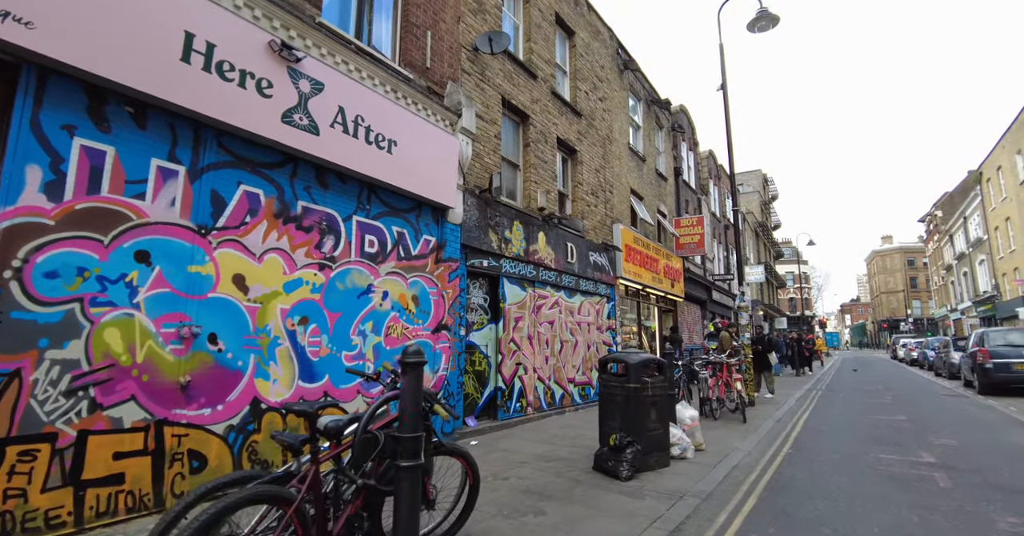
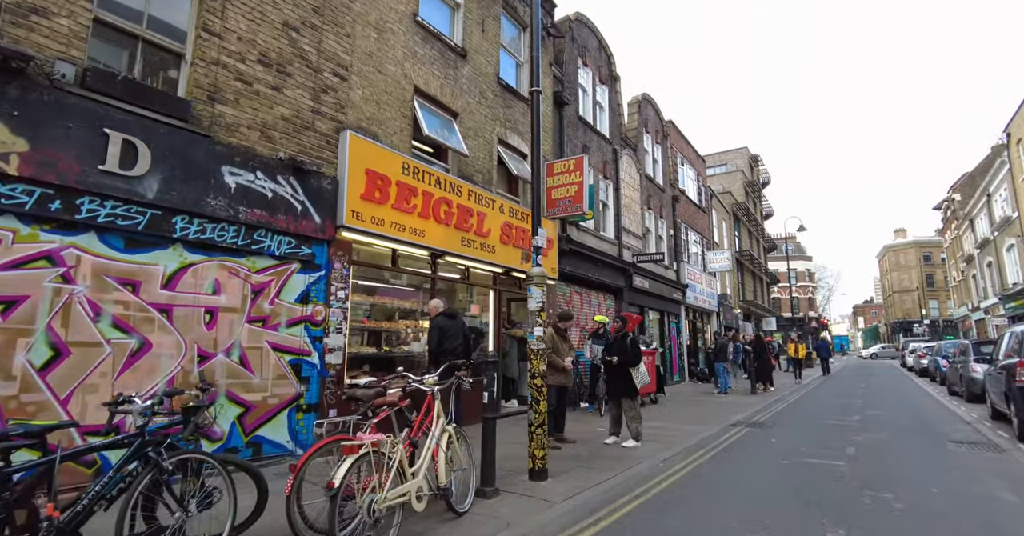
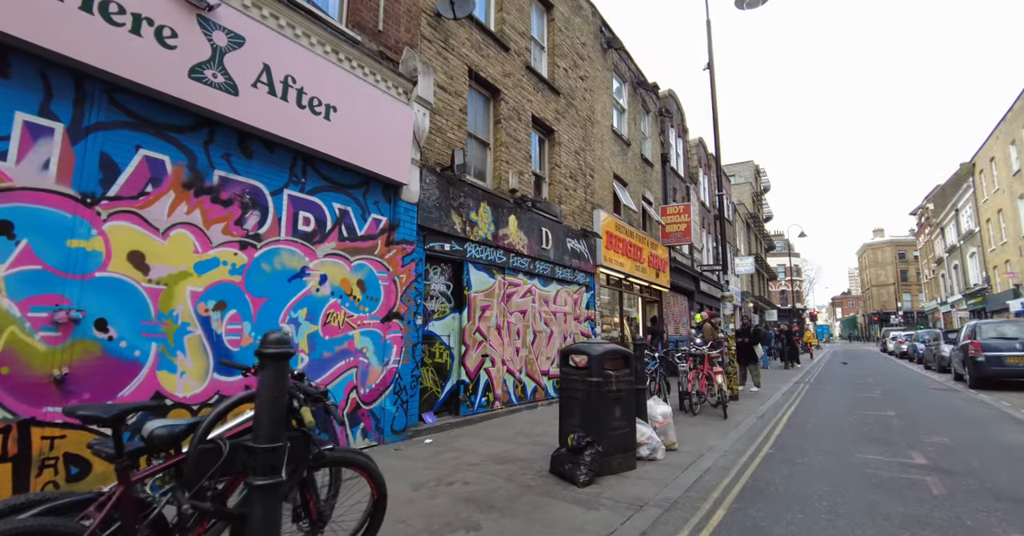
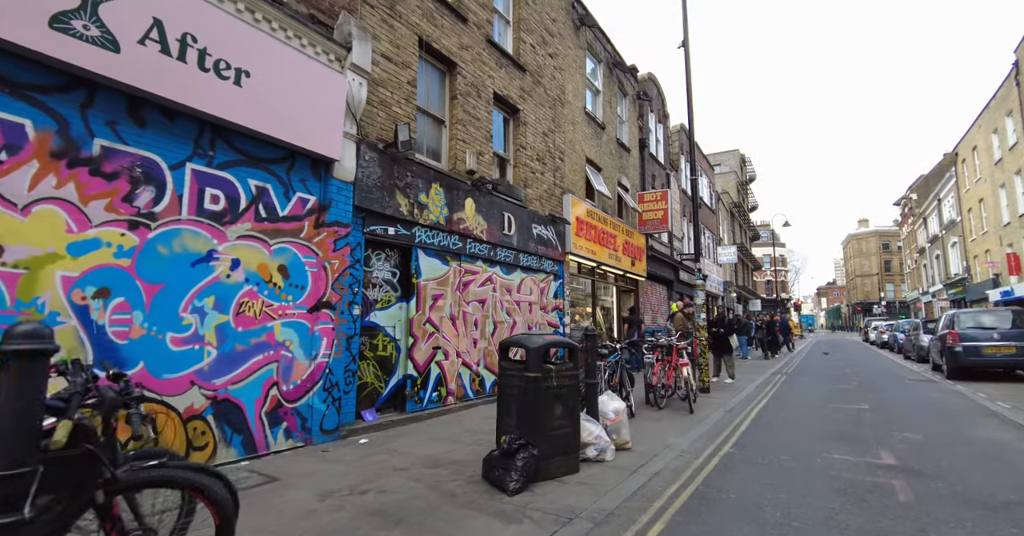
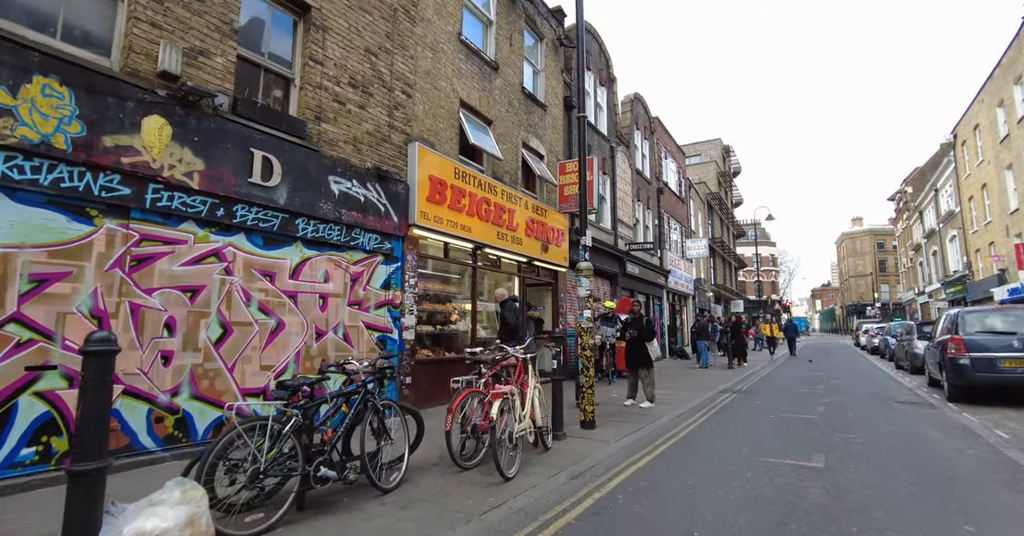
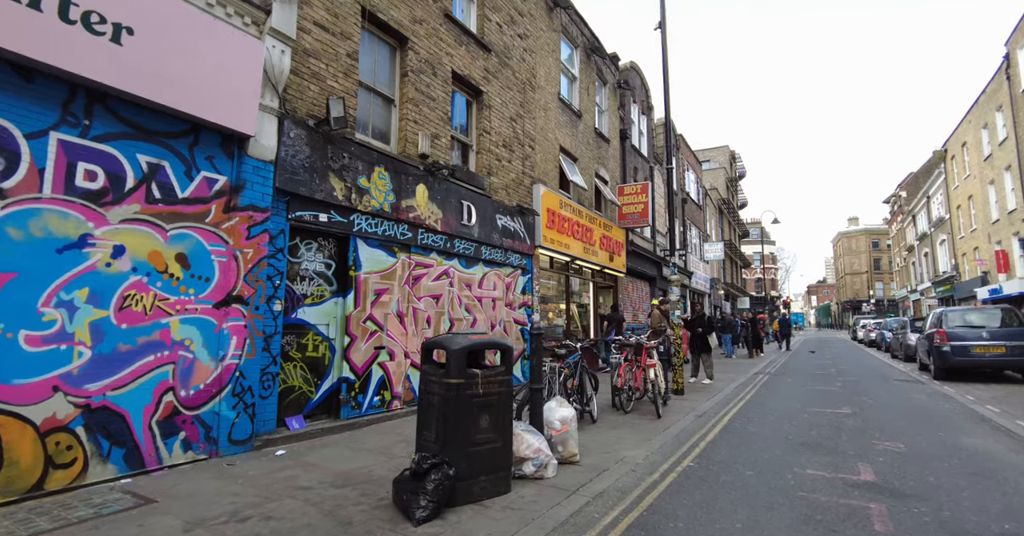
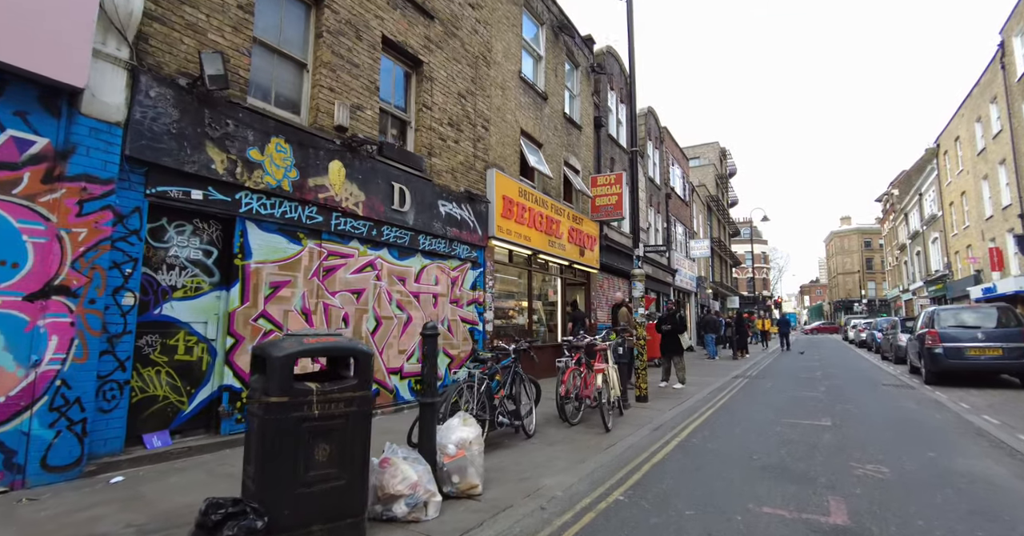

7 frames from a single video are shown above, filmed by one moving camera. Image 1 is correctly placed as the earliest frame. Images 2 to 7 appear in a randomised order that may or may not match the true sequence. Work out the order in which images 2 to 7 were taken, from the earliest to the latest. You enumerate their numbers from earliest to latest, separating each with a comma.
3, 4, 6, 7, 5, 2
